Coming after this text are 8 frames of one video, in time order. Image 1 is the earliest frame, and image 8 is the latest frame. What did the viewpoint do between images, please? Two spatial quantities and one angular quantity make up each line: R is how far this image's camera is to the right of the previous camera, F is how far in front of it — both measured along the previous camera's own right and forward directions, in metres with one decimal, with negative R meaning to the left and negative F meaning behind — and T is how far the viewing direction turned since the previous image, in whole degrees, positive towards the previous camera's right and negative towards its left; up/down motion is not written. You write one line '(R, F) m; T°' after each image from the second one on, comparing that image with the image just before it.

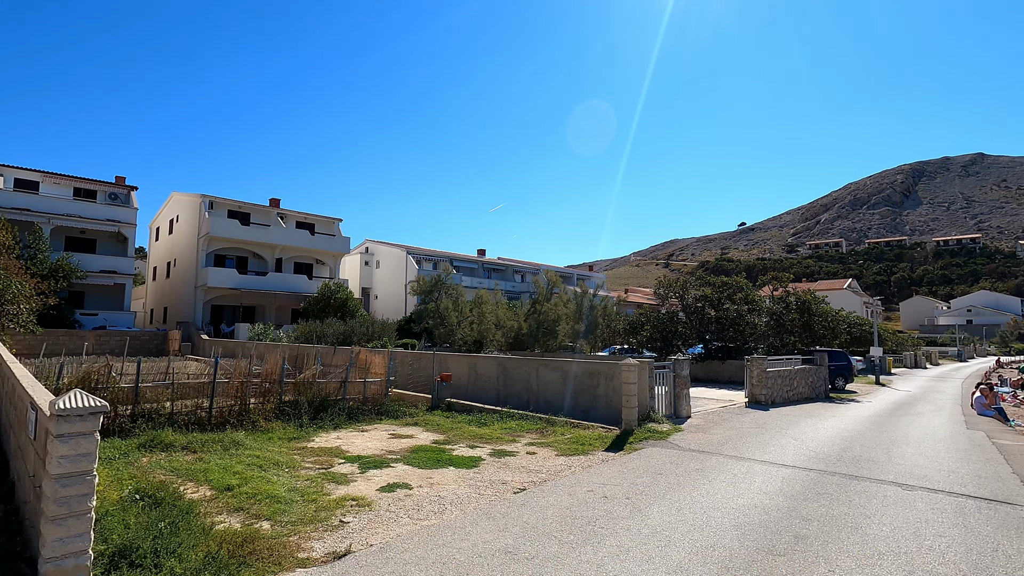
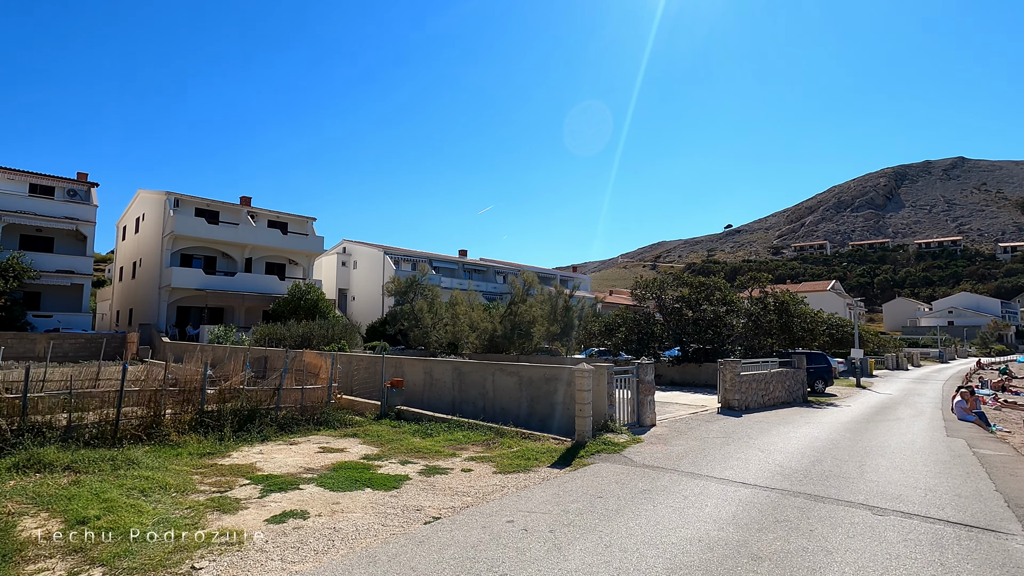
(+0.8, +0.9) m; +1°
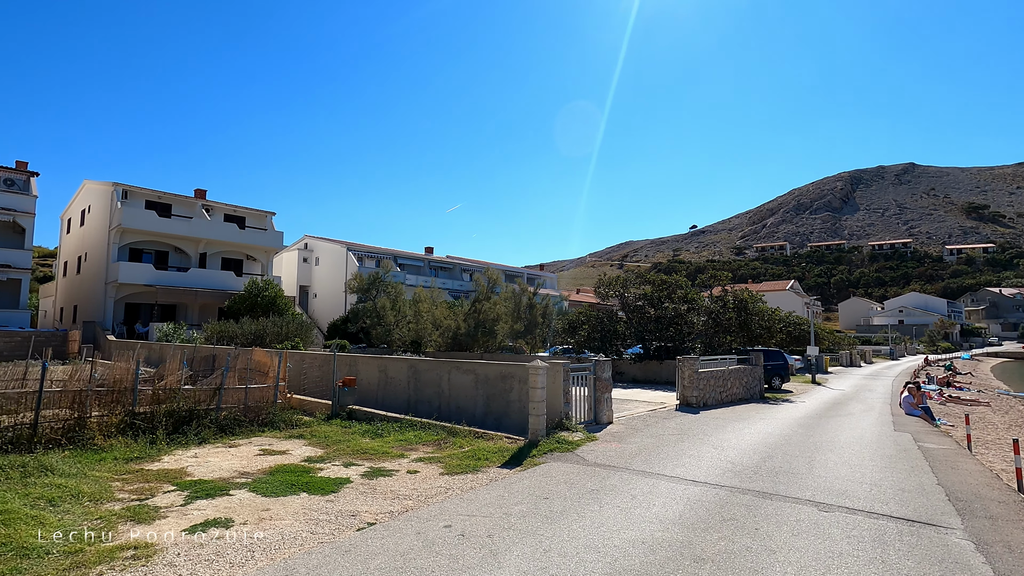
(+0.3, +0.3) m; +3°
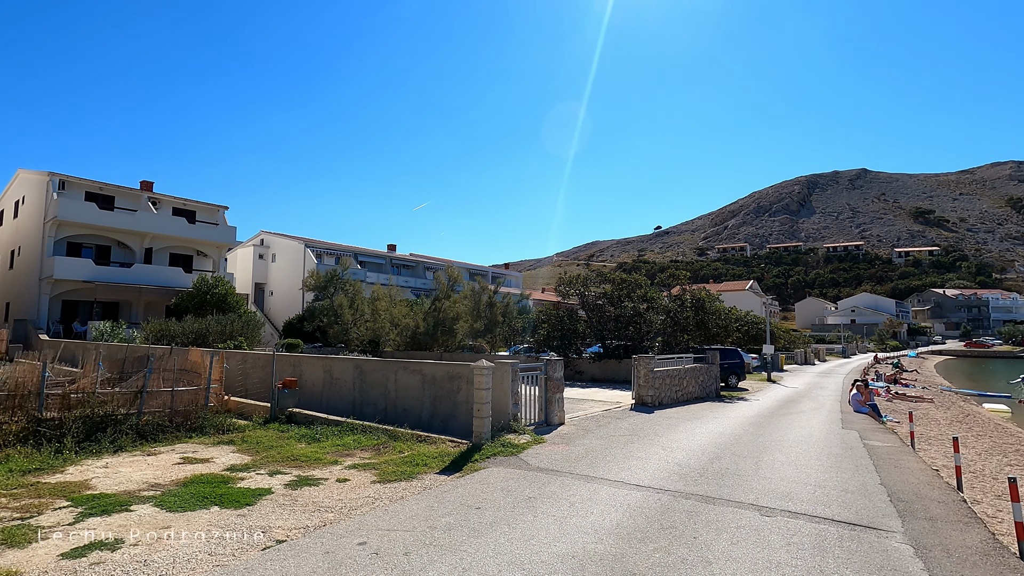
(+0.4, +0.4) m; +3°
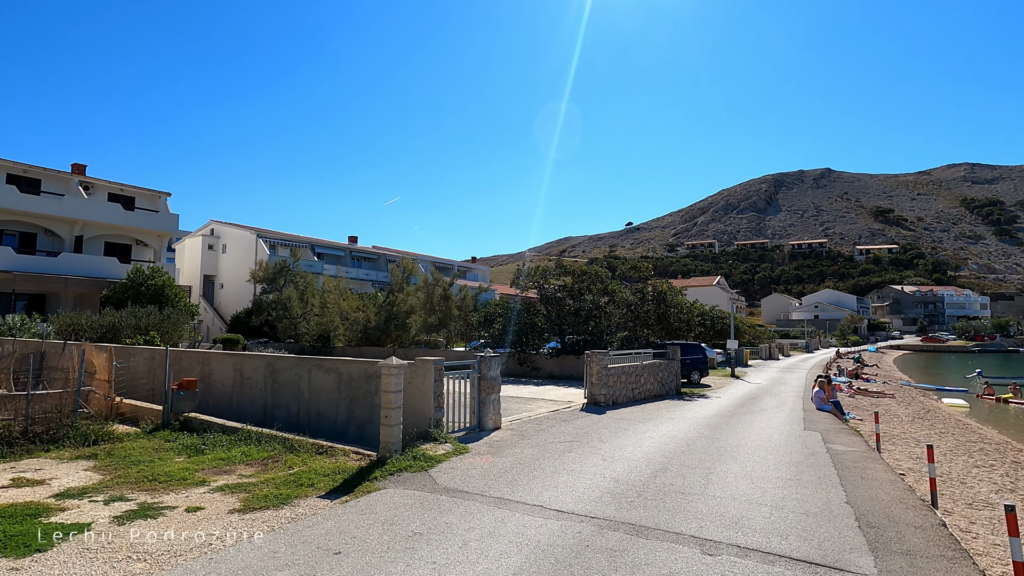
(+0.8, +1.3) m; +3°
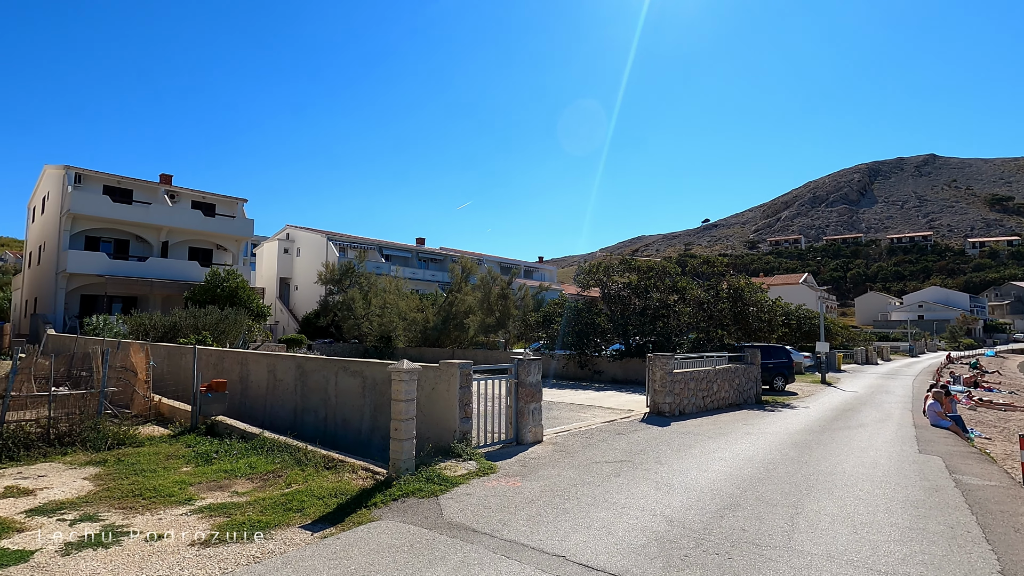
(+0.5, +1.3) m; -8°
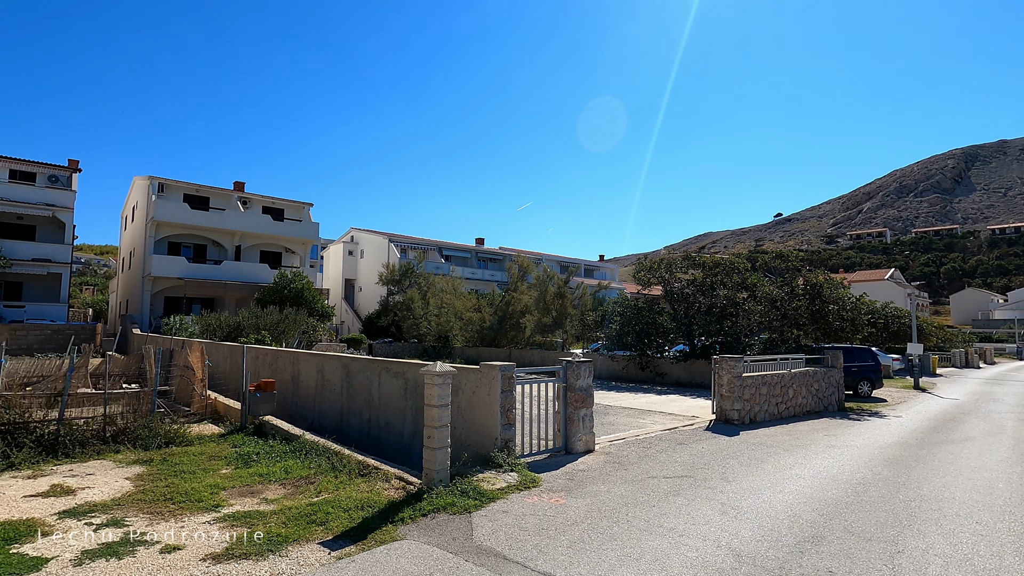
(+0.2, +0.6) m; -7°
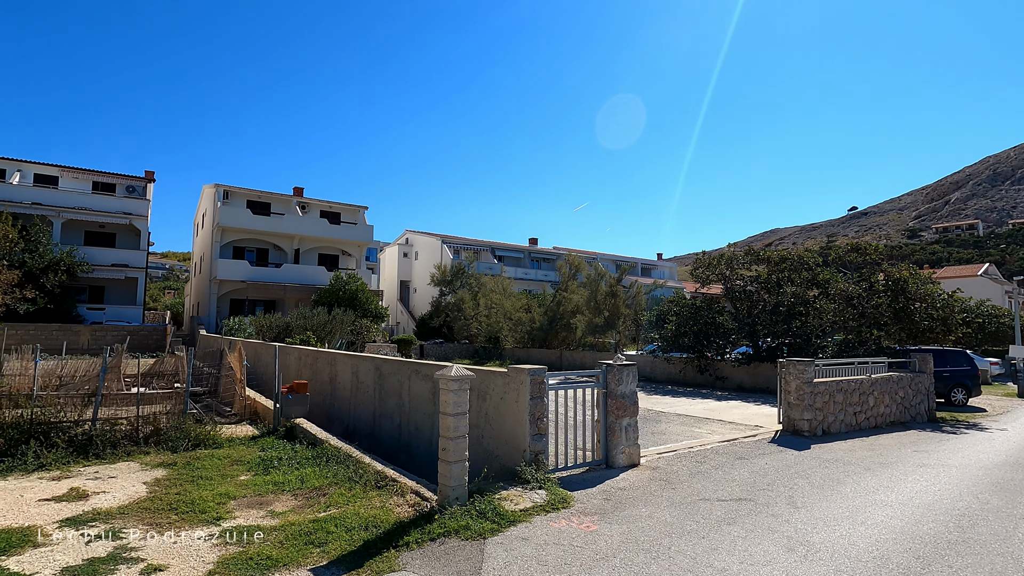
(+0.3, +0.7) m; -6°
